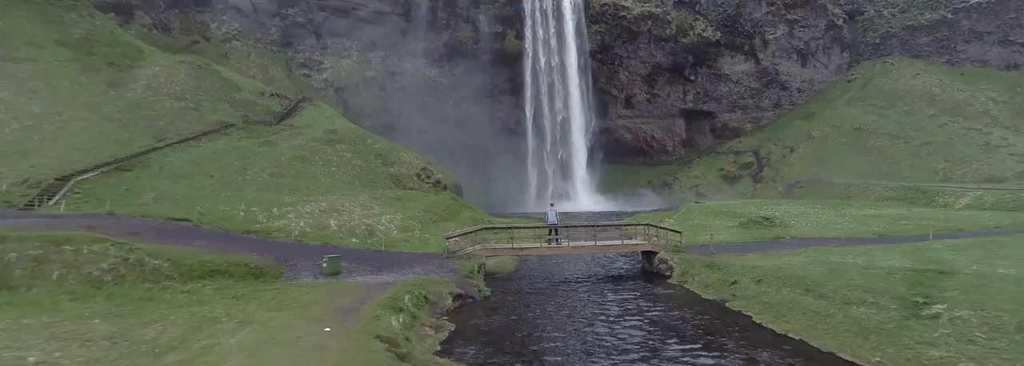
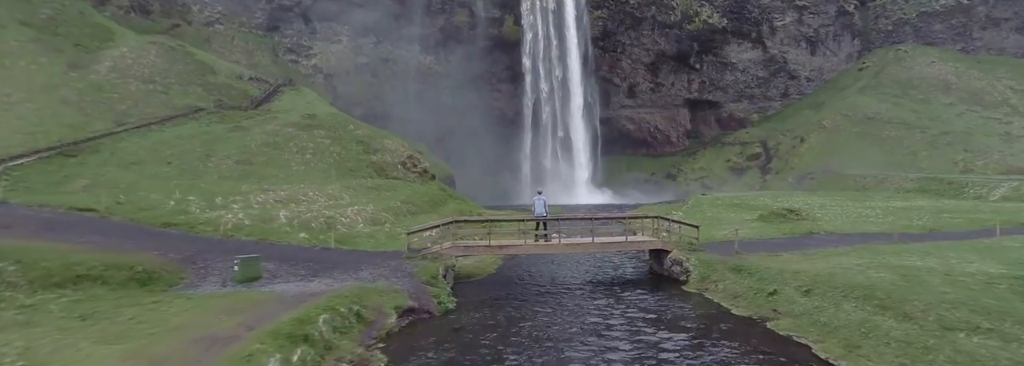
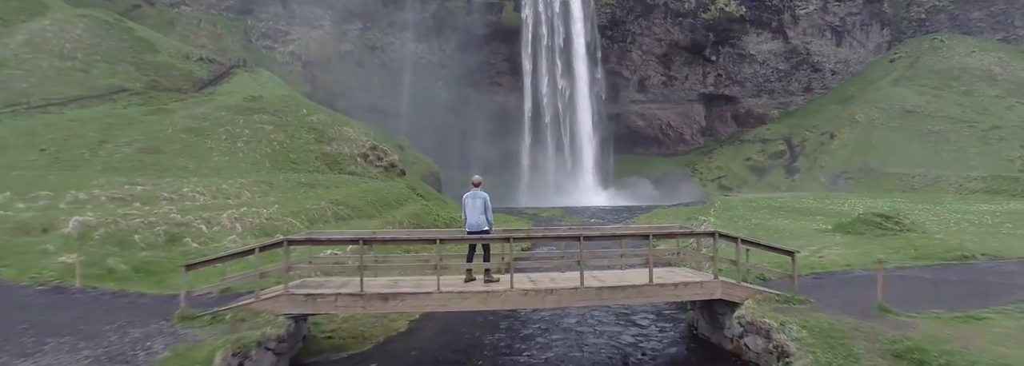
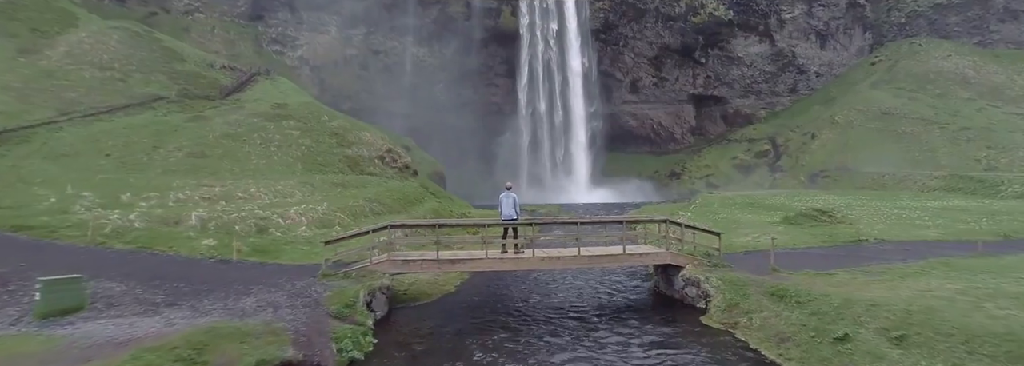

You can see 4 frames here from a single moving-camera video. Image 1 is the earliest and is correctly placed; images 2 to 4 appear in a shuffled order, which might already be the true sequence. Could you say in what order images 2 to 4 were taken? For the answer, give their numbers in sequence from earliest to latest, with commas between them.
2, 4, 3
